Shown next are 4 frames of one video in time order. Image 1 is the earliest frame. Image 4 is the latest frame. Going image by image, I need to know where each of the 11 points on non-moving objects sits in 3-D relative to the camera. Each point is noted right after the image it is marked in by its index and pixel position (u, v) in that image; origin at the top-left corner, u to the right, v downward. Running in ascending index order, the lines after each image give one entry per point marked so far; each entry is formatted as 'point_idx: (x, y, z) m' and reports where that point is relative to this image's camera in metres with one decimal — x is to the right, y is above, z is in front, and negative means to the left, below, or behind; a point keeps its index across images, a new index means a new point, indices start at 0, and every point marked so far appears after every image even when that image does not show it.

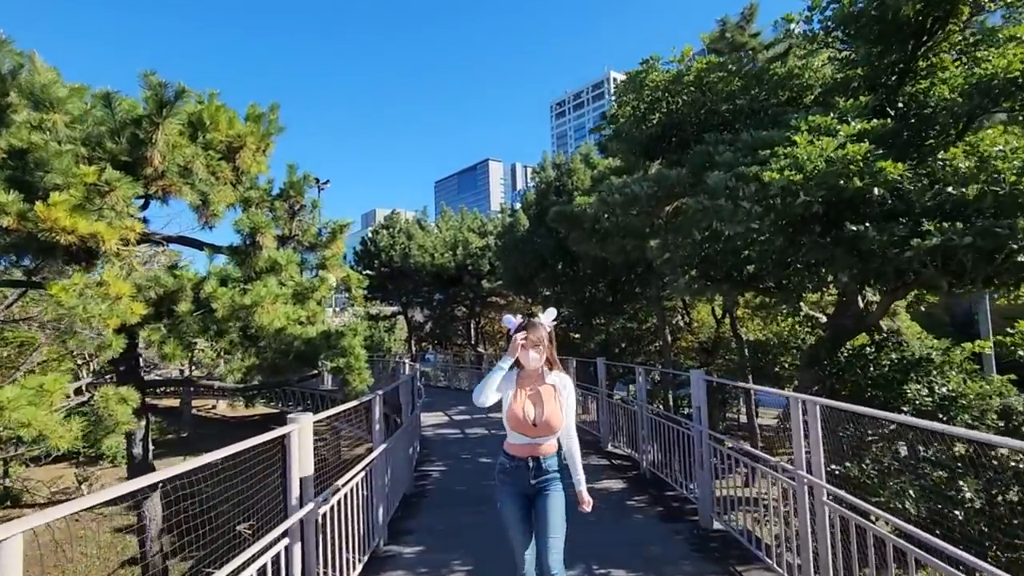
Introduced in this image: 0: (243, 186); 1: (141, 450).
0: (-4.6, +1.7, +8.8) m
1: (-6.4, -2.8, +8.9) m
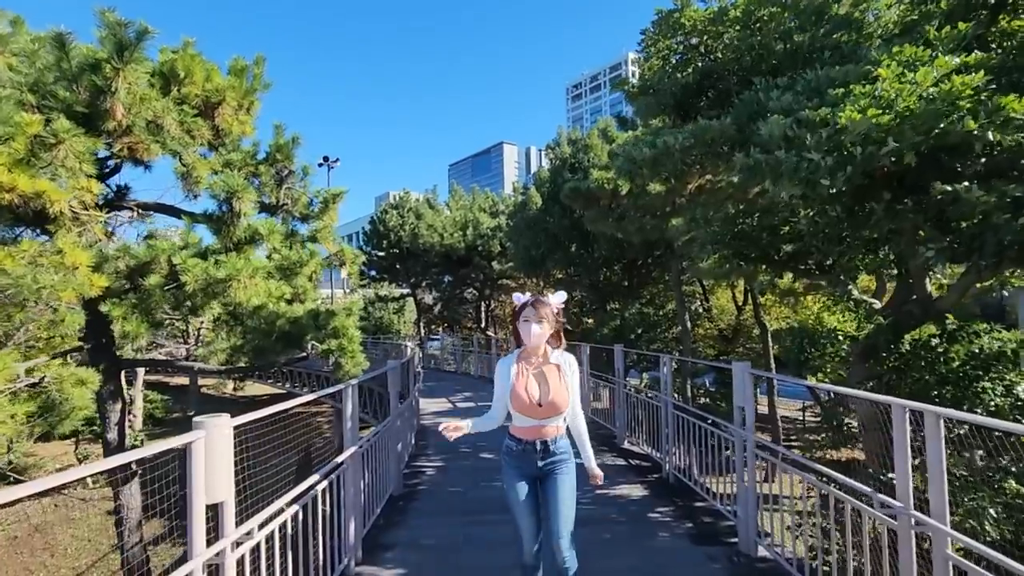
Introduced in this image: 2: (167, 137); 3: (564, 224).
0: (-4.4, +2.2, +7.9) m
1: (-6.3, -2.4, +8.3) m
2: (-4.6, +2.0, +6.9) m
3: (+1.8, +2.2, +17.7) m
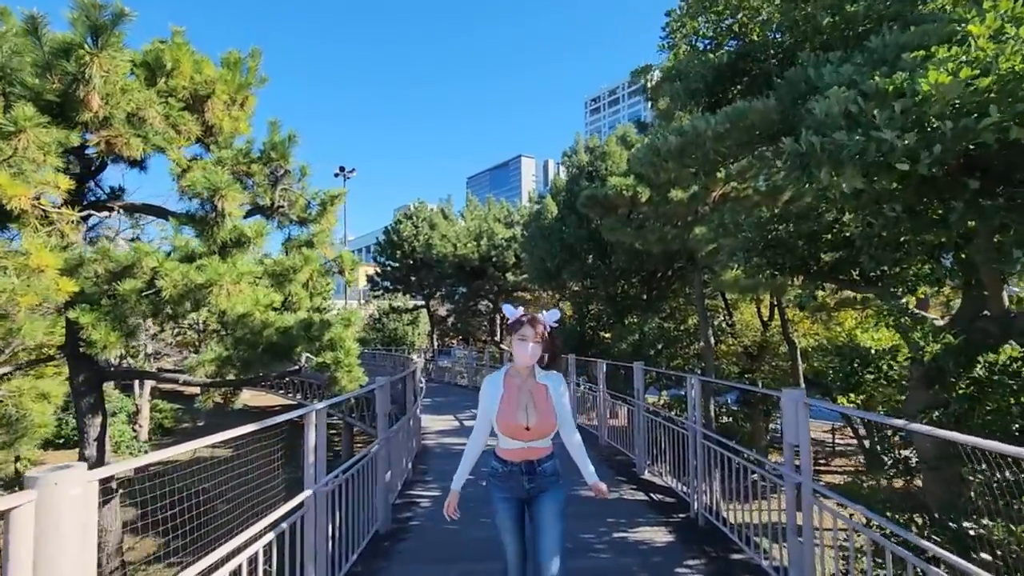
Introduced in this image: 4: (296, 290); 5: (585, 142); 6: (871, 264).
0: (-4.3, +2.1, +7.4) m
1: (-6.2, -2.4, +7.7) m
2: (-4.5, +2.0, +6.4) m
3: (+2.2, +1.8, +17.0) m
4: (-3.3, 0.0, +7.9) m
5: (+2.6, +5.3, +18.6) m
6: (+4.0, +0.3, +5.7) m
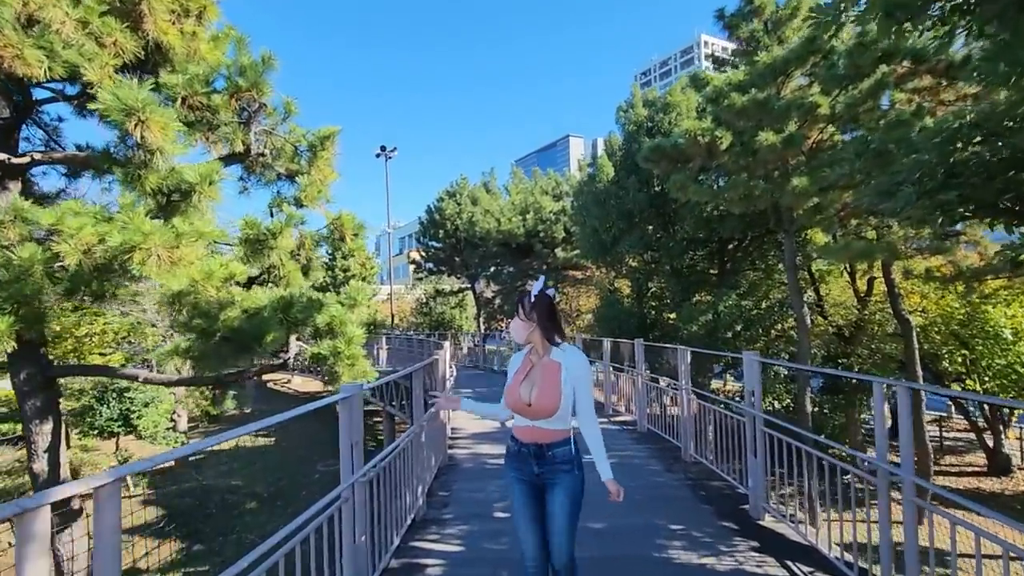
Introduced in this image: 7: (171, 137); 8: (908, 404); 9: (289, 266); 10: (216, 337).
0: (-3.8, +2.4, +5.6) m
1: (-5.6, -2.1, +6.3) m
2: (-4.1, +2.2, +4.7) m
3: (+3.6, +2.6, +14.5) m
4: (-2.7, +0.3, +6.0) m
5: (+4.1, +6.1, +16.0) m
6: (+4.3, +0.7, +3.2) m
7: (-3.1, +1.4, +4.9) m
8: (+2.2, -0.7, +3.0) m
9: (-2.7, +0.3, +6.2) m
10: (-3.0, -0.5, +5.4) m
